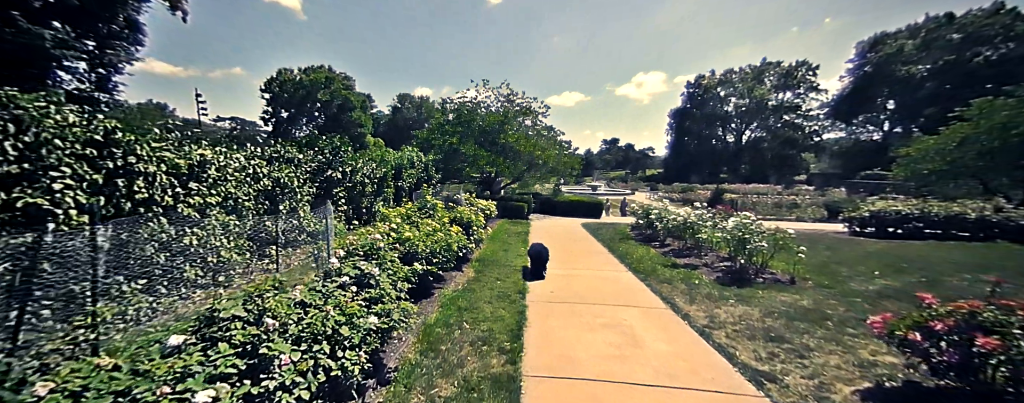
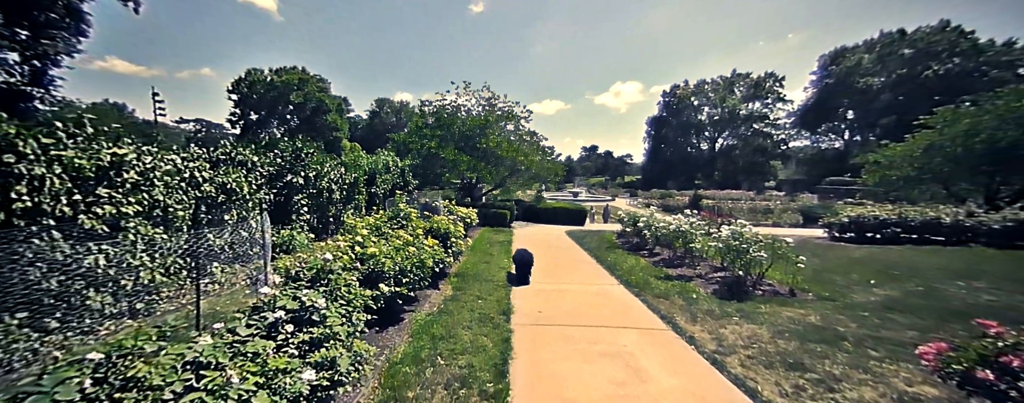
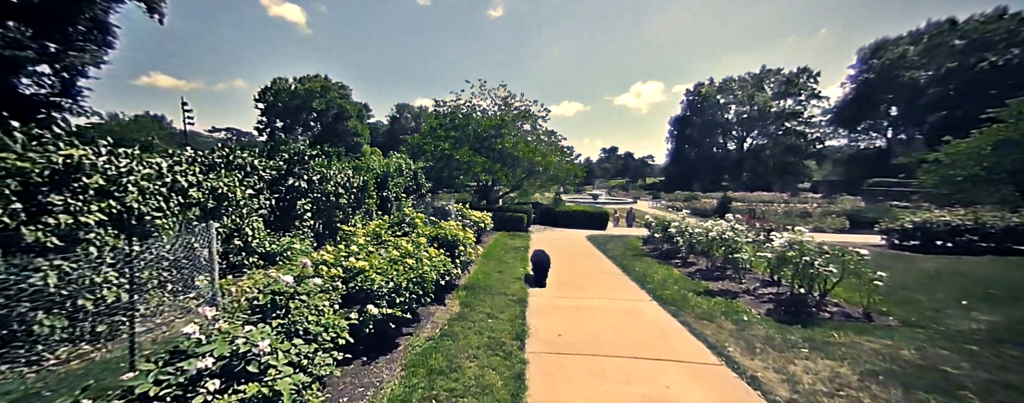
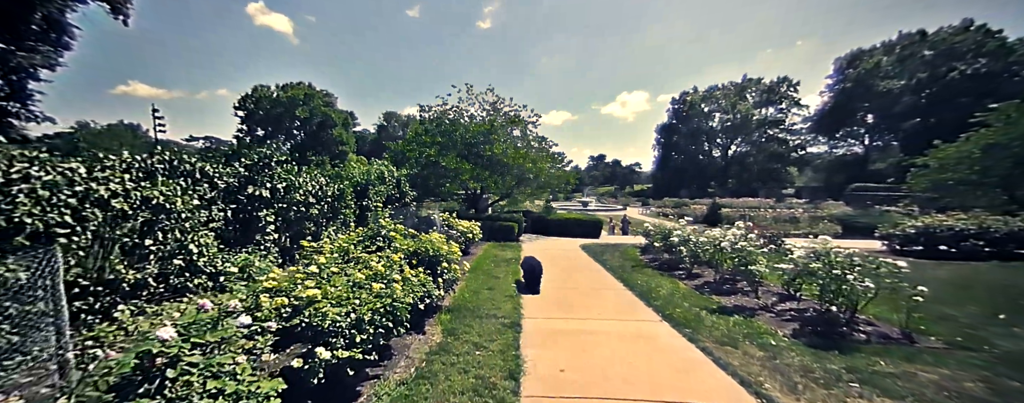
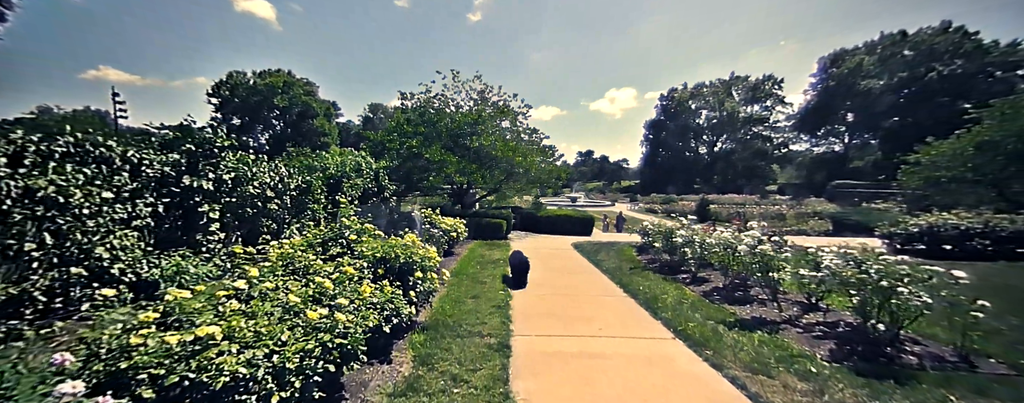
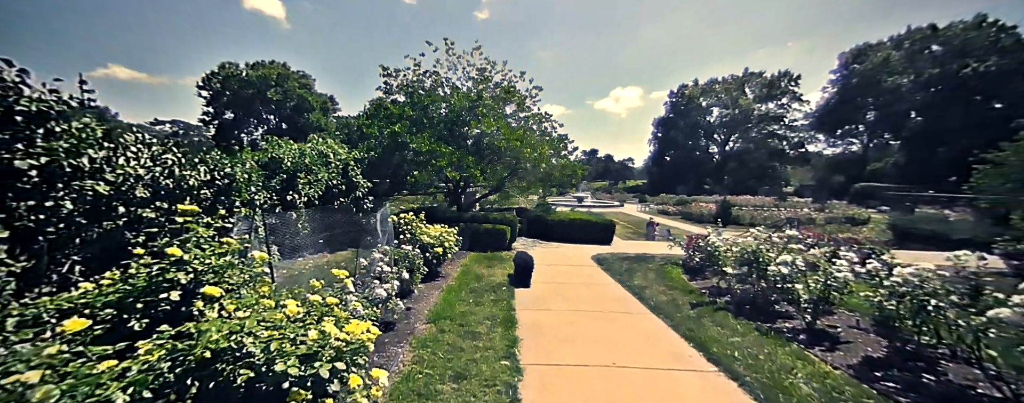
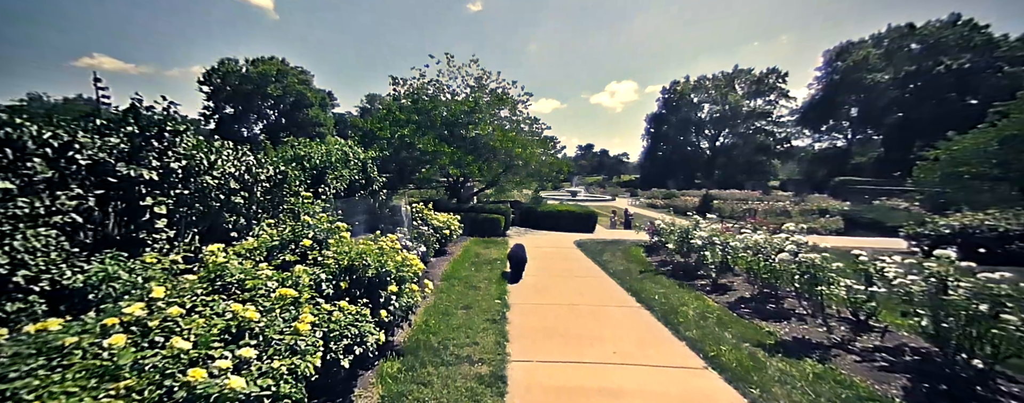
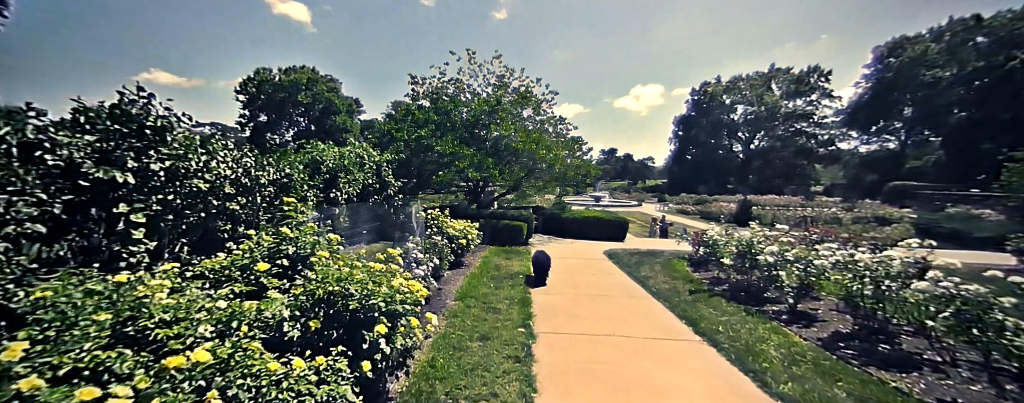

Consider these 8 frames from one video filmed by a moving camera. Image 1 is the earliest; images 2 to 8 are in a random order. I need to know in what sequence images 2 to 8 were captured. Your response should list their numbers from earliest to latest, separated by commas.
2, 3, 4, 5, 7, 8, 6
